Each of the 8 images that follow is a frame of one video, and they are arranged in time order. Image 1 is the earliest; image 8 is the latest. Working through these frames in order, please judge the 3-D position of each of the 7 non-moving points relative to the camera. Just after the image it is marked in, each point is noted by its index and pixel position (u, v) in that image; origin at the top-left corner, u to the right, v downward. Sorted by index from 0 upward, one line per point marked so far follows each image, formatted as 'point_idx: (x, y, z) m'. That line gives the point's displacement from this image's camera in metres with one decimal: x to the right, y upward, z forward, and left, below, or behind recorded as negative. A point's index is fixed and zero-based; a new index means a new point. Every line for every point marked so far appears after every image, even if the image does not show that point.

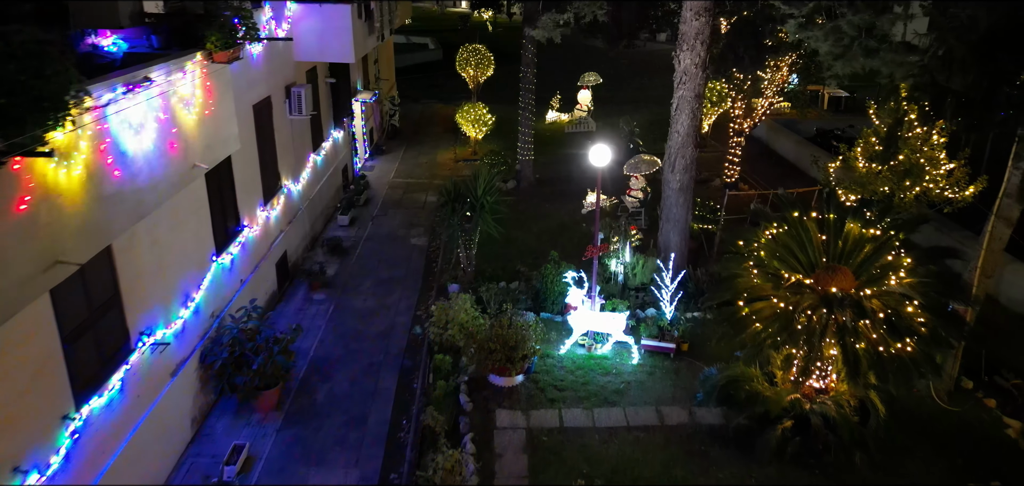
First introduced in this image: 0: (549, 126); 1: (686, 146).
0: (+0.9, +2.7, +18.7) m
1: (+2.0, +1.1, +9.3) m
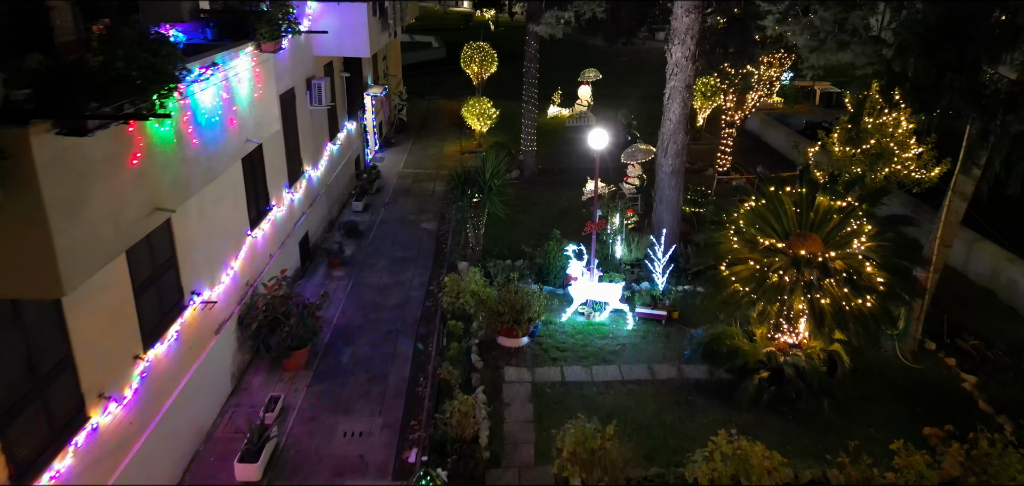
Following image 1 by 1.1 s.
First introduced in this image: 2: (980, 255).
0: (+0.9, +3.0, +19.5) m
1: (+2.1, +1.4, +10.2) m
2: (+5.9, -0.1, +10.0) m
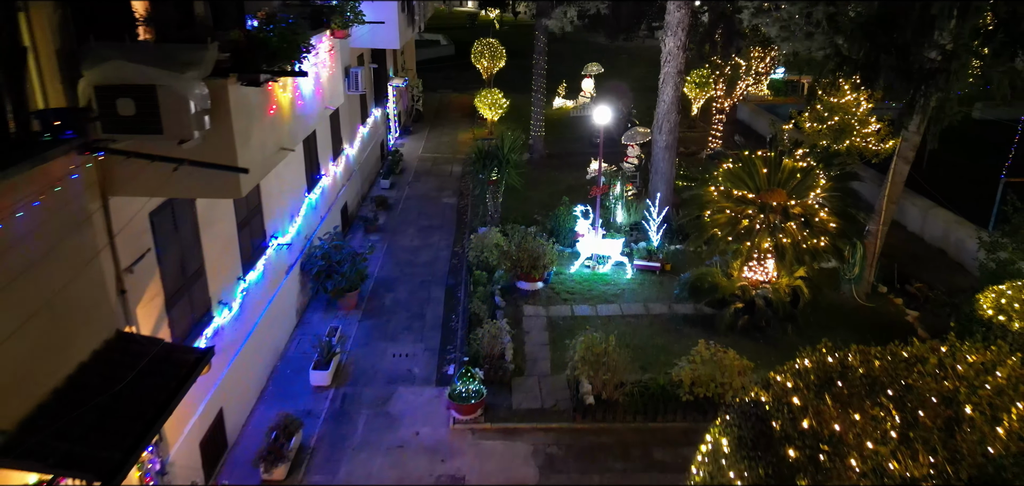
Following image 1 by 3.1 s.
0: (+1.2, +3.5, +21.1) m
1: (+2.3, +1.9, +11.7) m
2: (+6.1, +0.4, +11.6) m
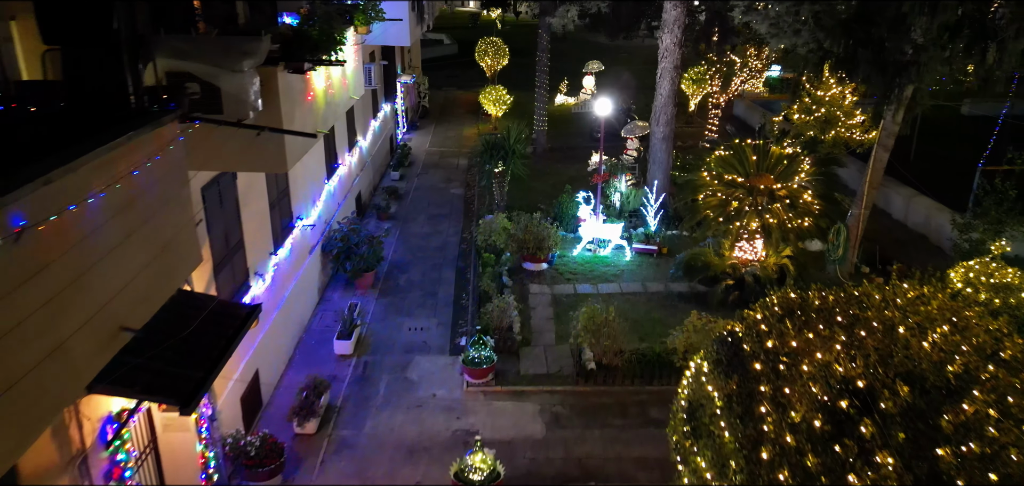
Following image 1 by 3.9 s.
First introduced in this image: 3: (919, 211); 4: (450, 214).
0: (+1.3, +3.7, +21.8) m
1: (+2.4, +2.1, +12.4) m
2: (+6.2, +0.6, +12.3) m
3: (+6.1, +0.5, +12.1) m
4: (-1.1, +0.5, +14.0) m
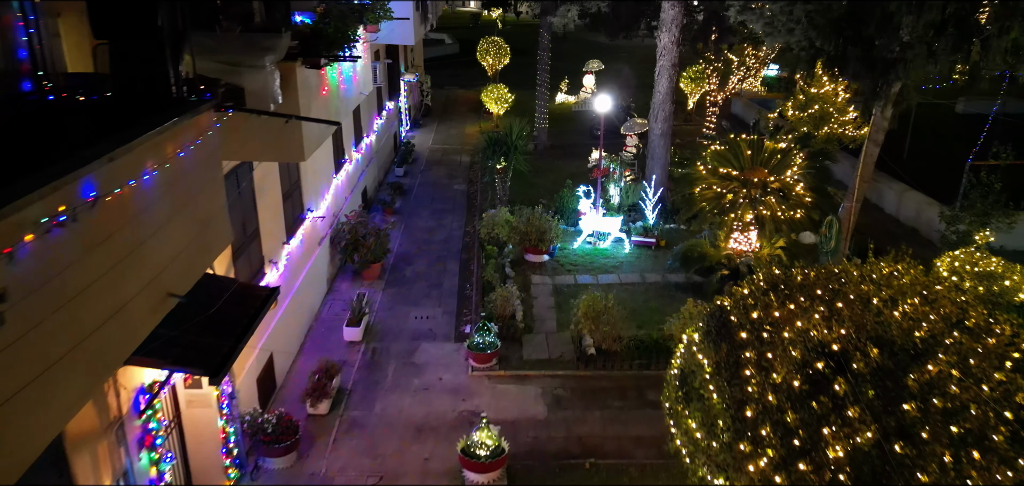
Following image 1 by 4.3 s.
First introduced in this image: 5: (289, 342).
0: (+1.3, +3.8, +22.2) m
1: (+2.5, +2.2, +12.8) m
2: (+6.2, +0.7, +12.7) m
3: (+6.1, +0.6, +12.4) m
4: (-1.0, +0.6, +14.4) m
5: (-2.4, -1.1, +8.5) m
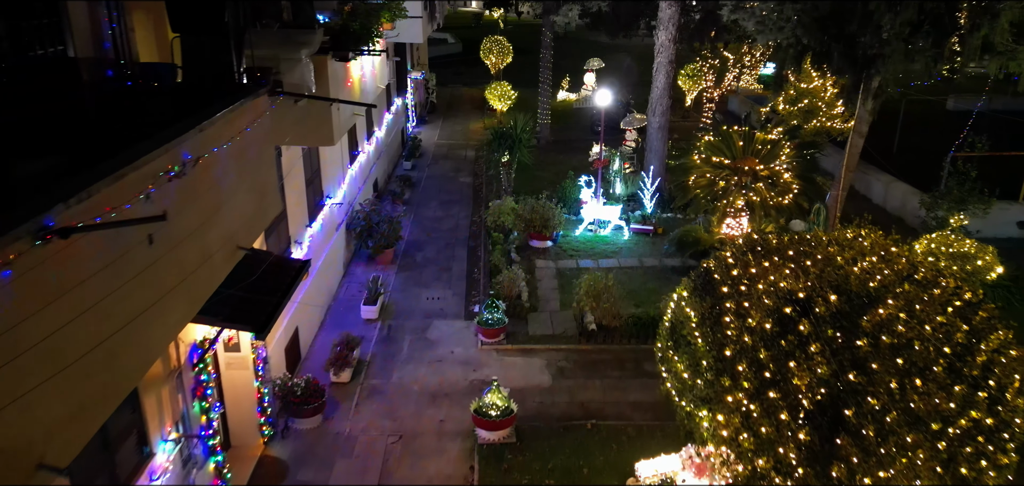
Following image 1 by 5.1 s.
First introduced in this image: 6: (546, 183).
0: (+1.4, +4.0, +22.8) m
1: (+2.5, +2.4, +13.4) m
2: (+6.3, +0.9, +13.3) m
3: (+6.2, +0.8, +13.1) m
4: (-1.0, +0.8, +15.0) m
5: (-2.3, -0.9, +9.2) m
6: (+0.6, +1.1, +15.1) m
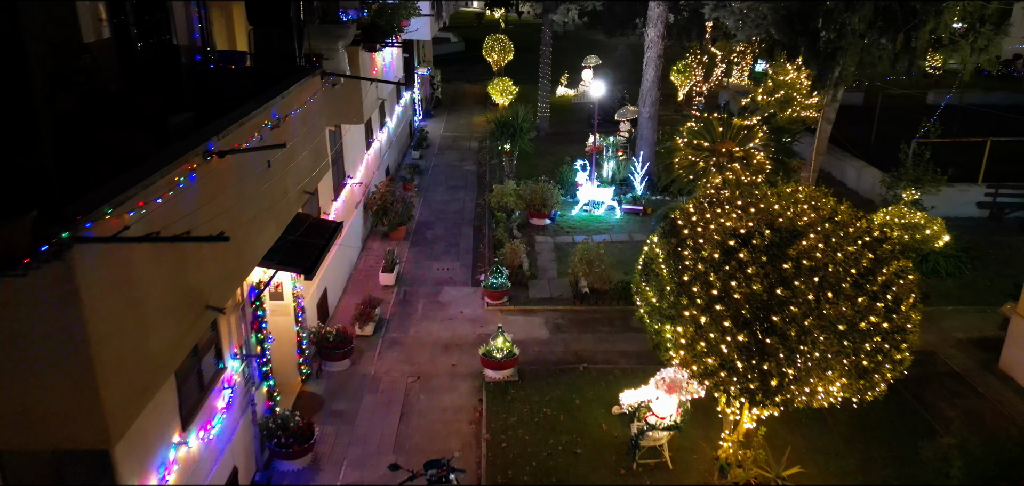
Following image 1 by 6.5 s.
0: (+1.4, +4.3, +24.0) m
1: (+2.6, +2.8, +14.6) m
2: (+6.3, +1.3, +14.5) m
3: (+6.3, +1.2, +14.2) m
4: (-0.9, +1.2, +16.2) m
5: (-2.3, -0.5, +10.4) m
6: (+0.7, +1.5, +16.3) m
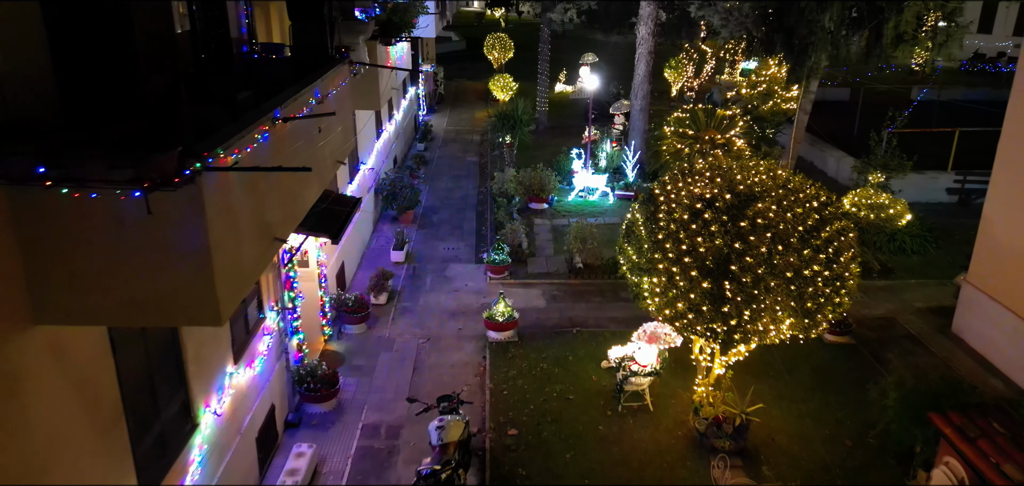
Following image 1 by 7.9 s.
0: (+1.4, +4.7, +25.0) m
1: (+2.6, +3.1, +15.6) m
2: (+6.3, +1.6, +15.5) m
3: (+6.3, +1.5, +15.2) m
4: (-0.9, +1.5, +17.2) m
5: (-2.3, -0.2, +11.3) m
6: (+0.7, +1.8, +17.3) m
